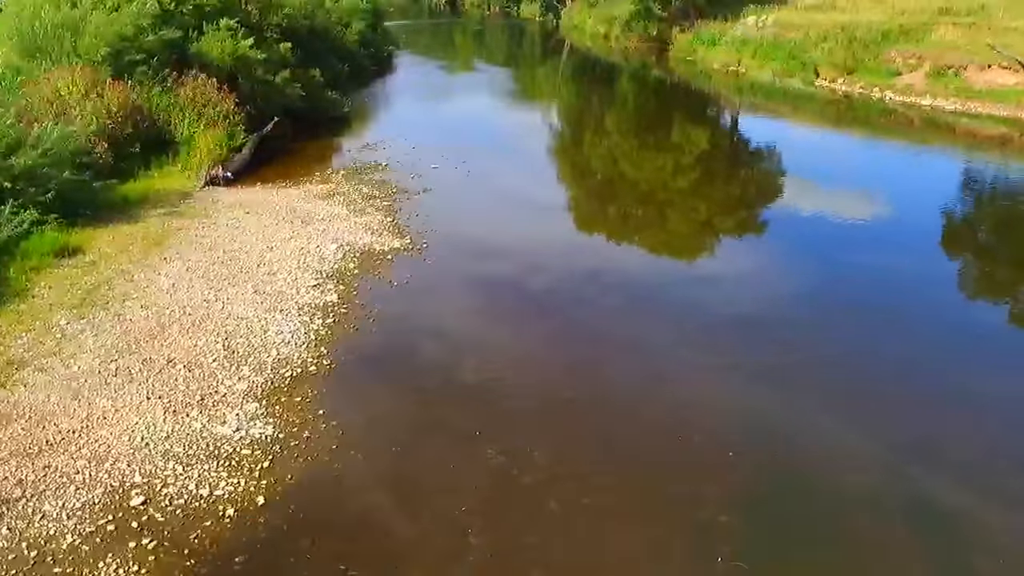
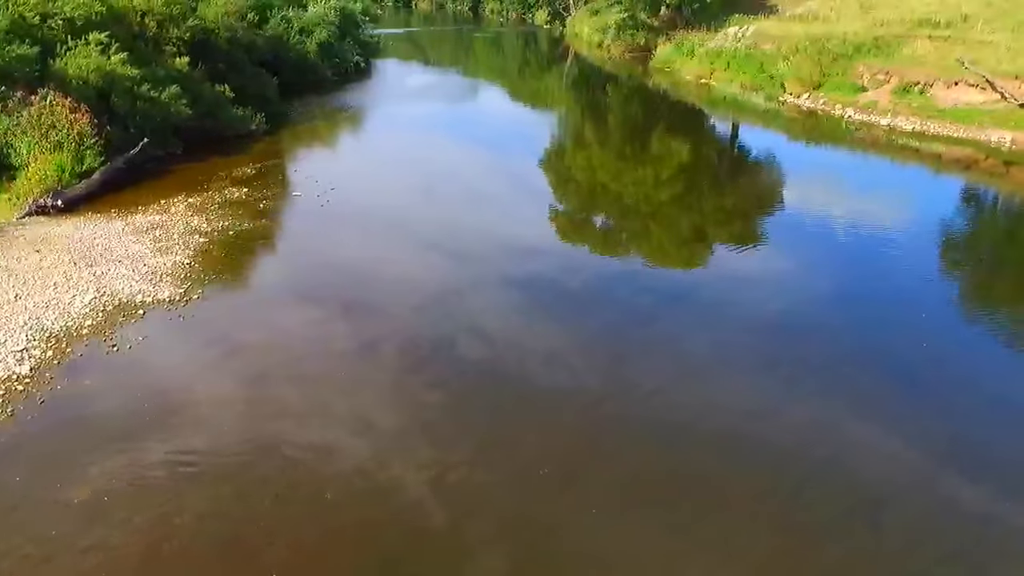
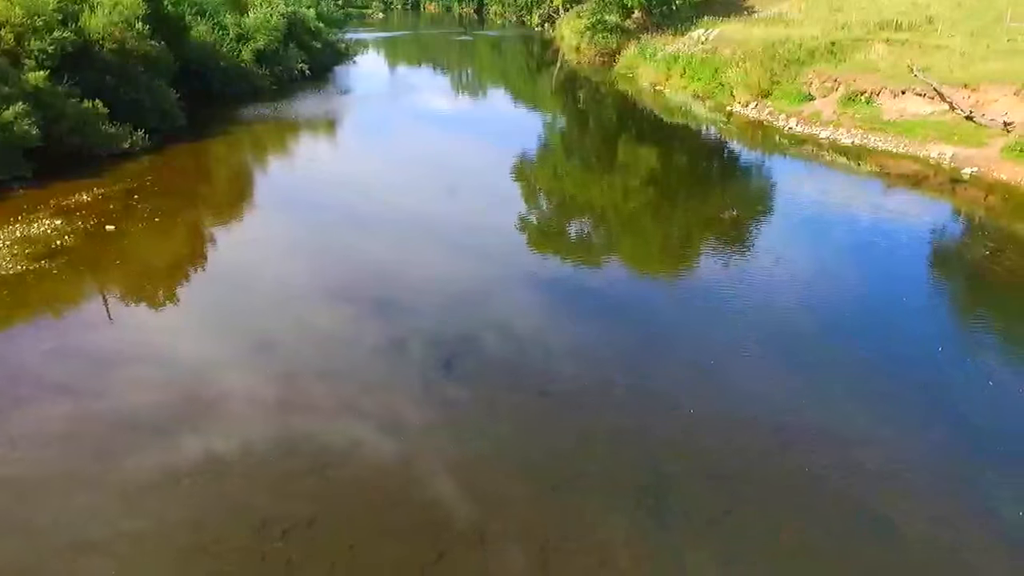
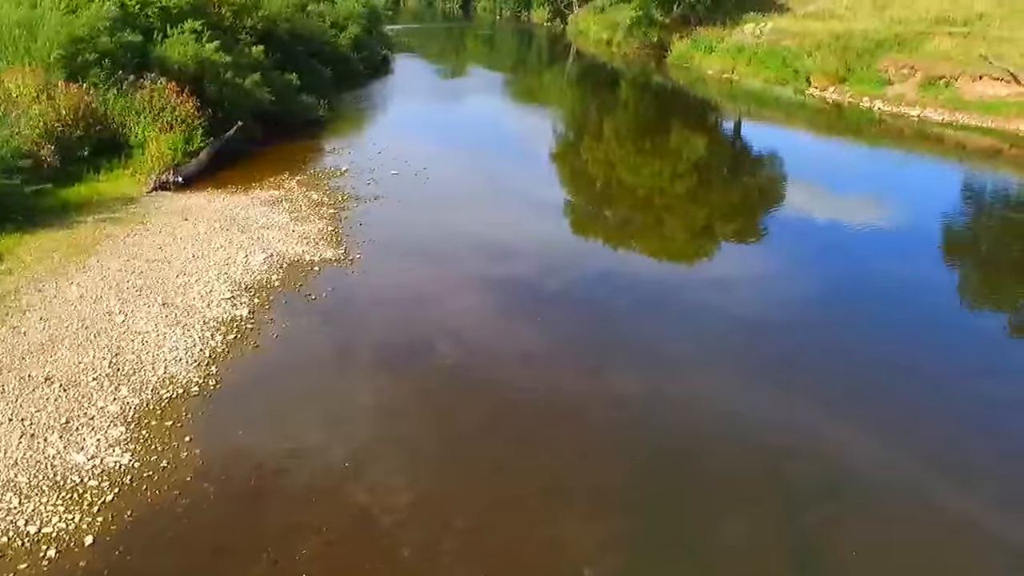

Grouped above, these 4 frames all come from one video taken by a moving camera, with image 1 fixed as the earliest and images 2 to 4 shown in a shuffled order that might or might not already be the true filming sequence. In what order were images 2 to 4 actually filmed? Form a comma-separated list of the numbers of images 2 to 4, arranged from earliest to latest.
4, 2, 3
